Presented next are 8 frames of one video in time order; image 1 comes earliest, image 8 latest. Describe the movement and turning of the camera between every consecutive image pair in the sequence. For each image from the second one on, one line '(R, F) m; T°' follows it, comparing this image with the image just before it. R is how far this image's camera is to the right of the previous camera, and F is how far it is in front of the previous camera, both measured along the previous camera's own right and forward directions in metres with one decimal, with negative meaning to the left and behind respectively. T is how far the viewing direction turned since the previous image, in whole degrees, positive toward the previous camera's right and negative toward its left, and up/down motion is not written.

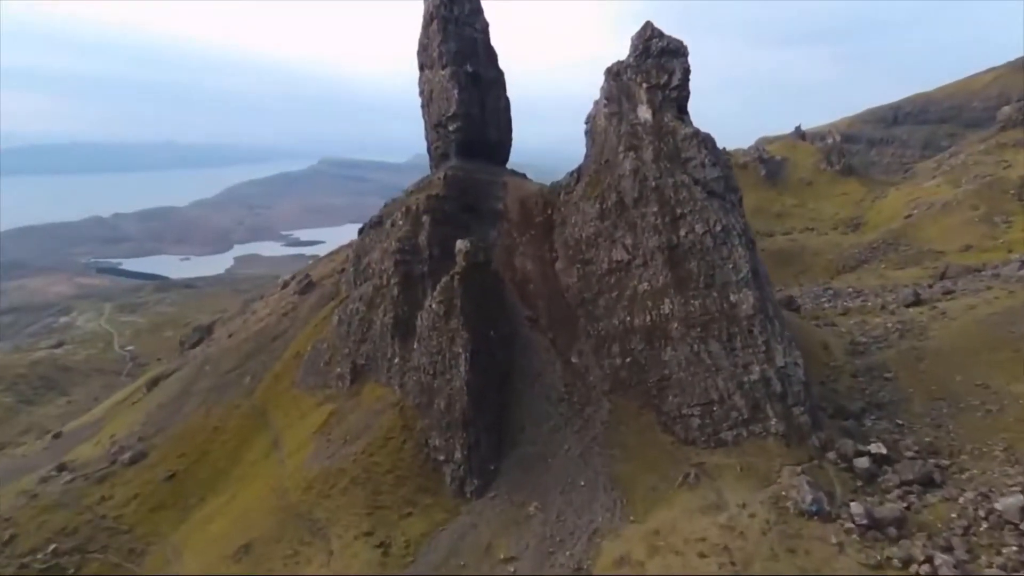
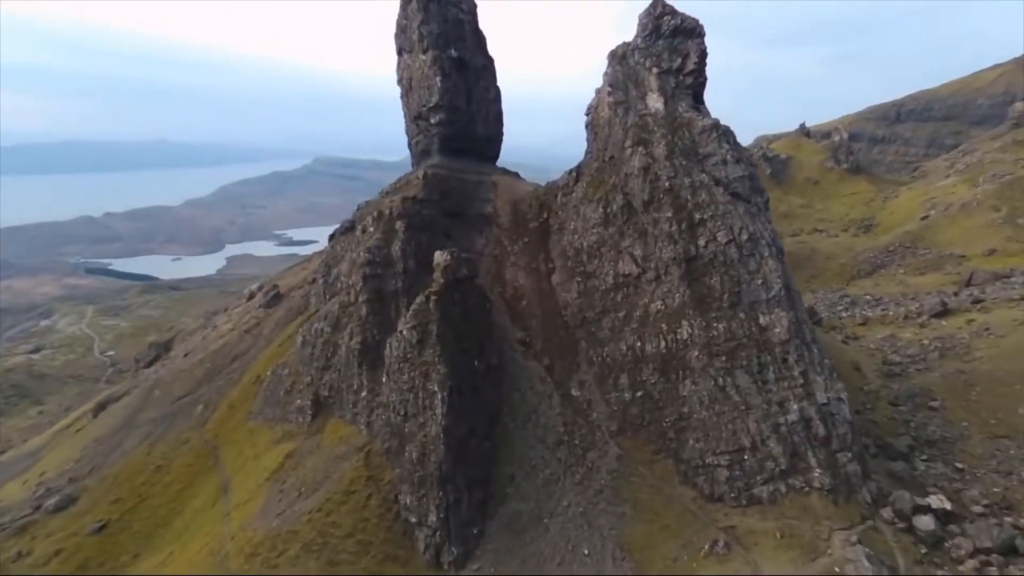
(+0.9, +14.9) m; 0°
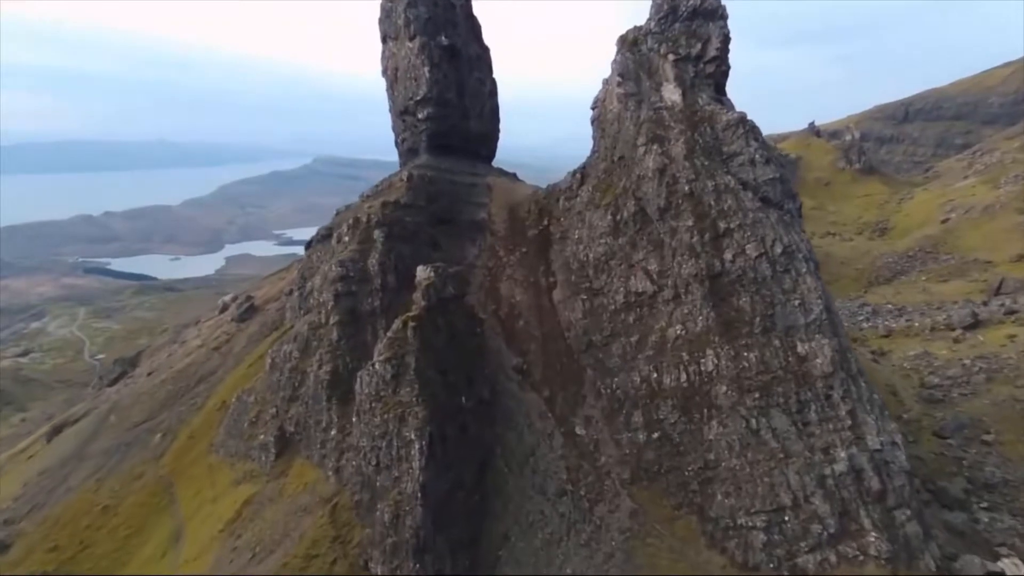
(+0.7, +11.7) m; 0°
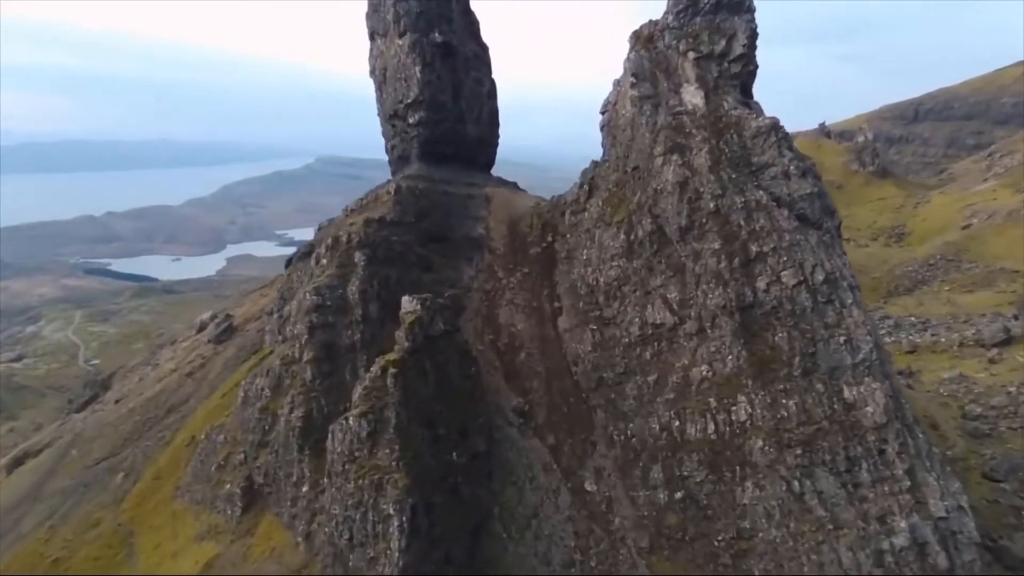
(+0.3, +9.3) m; 0°
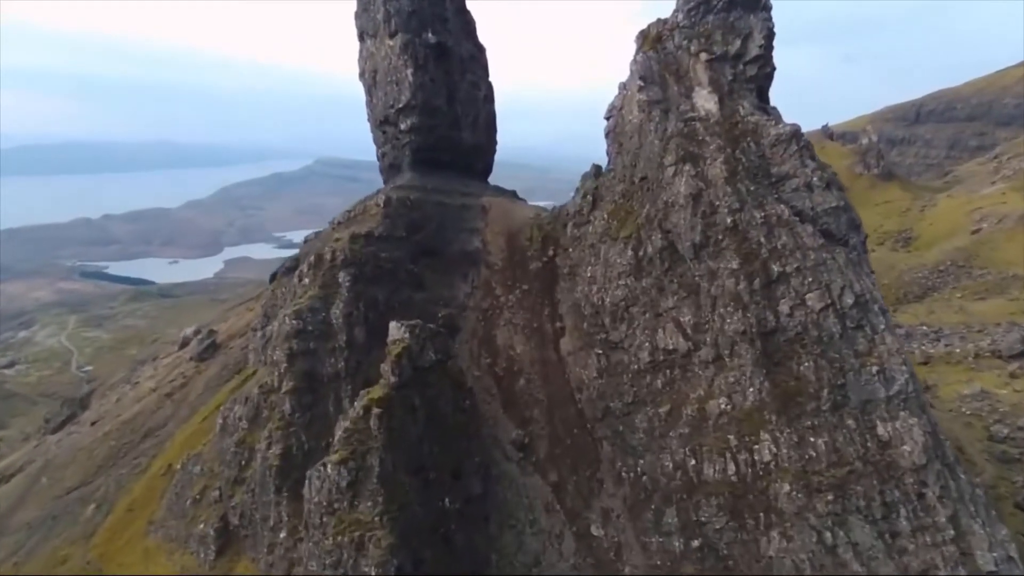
(0.0, +5.5) m; 0°
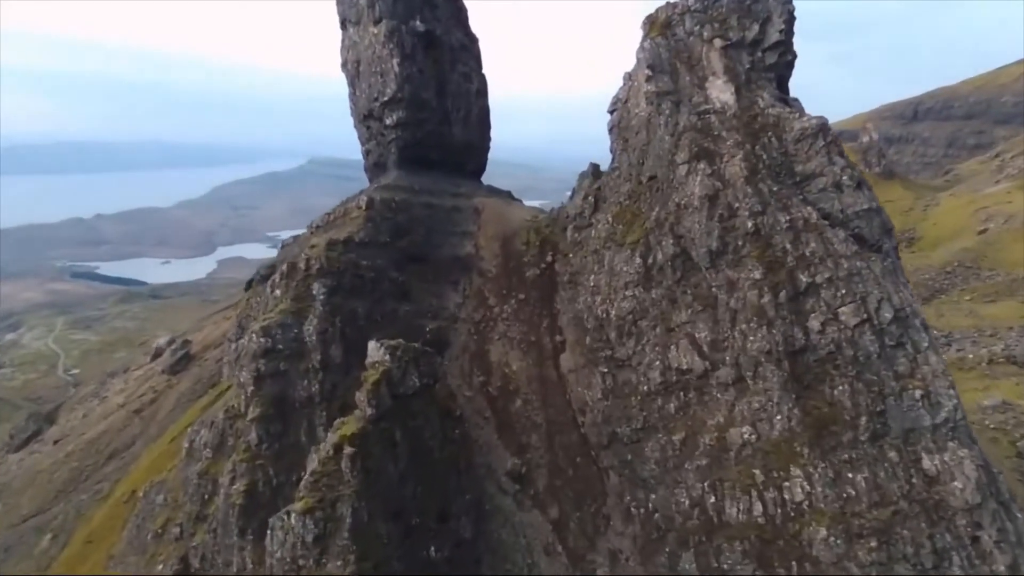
(0.0, +6.5) m; 0°
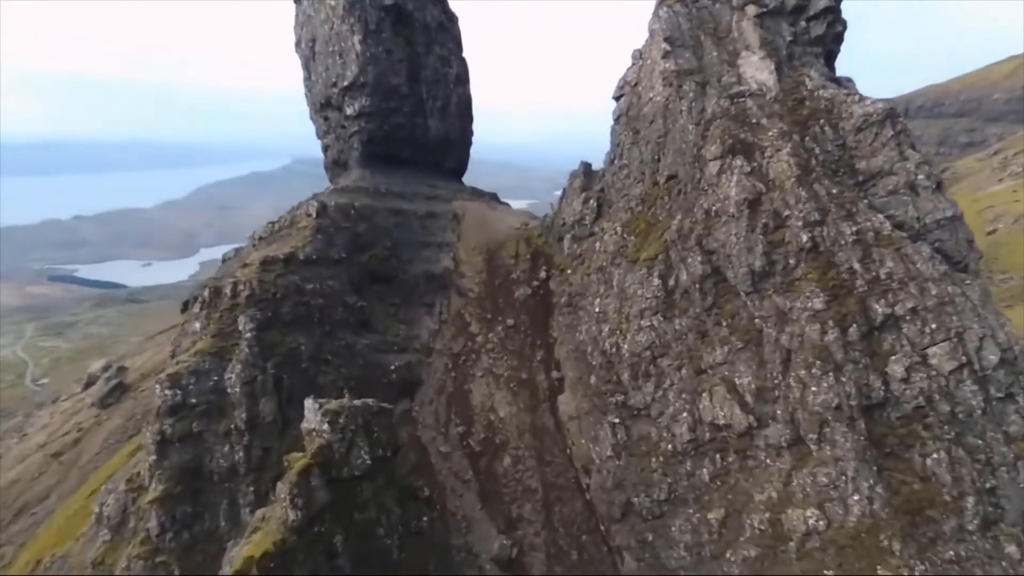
(+0.1, +12.3) m; +1°
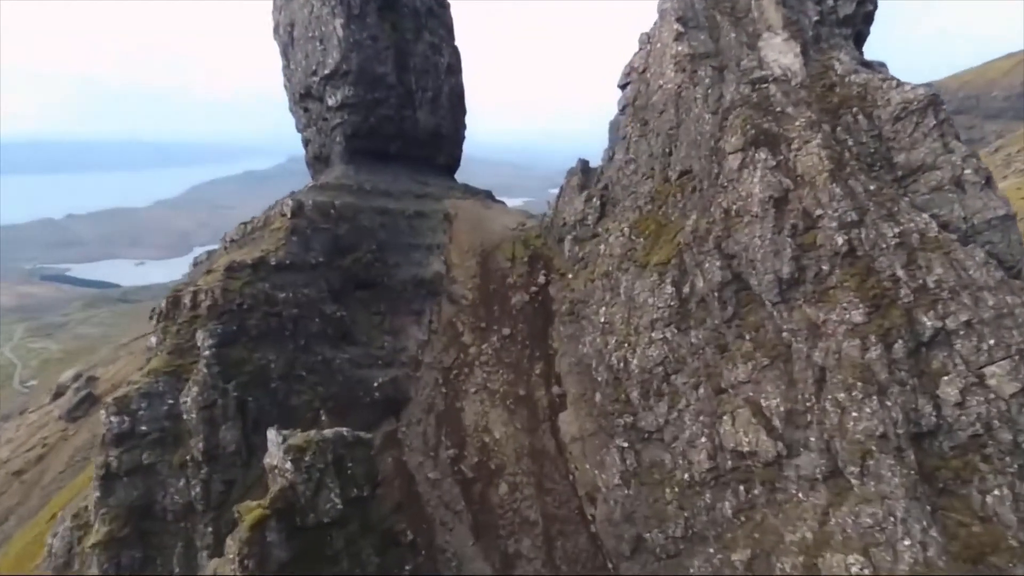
(0.0, +4.9) m; 0°
